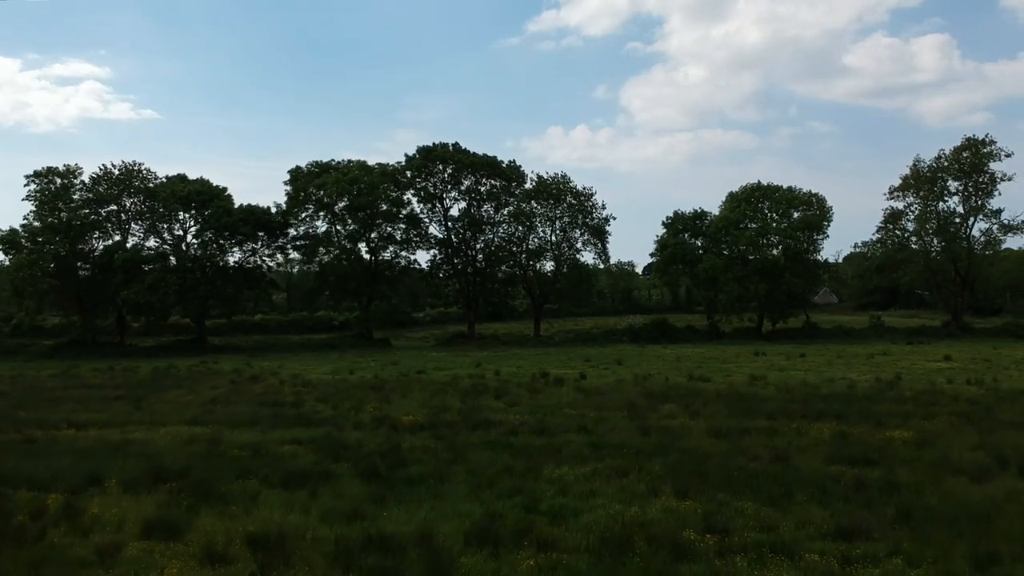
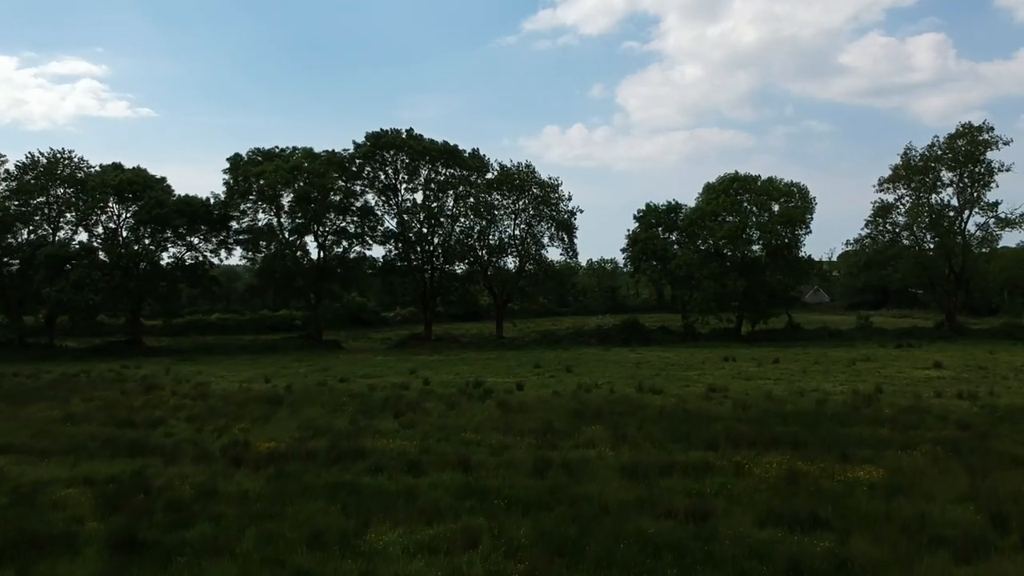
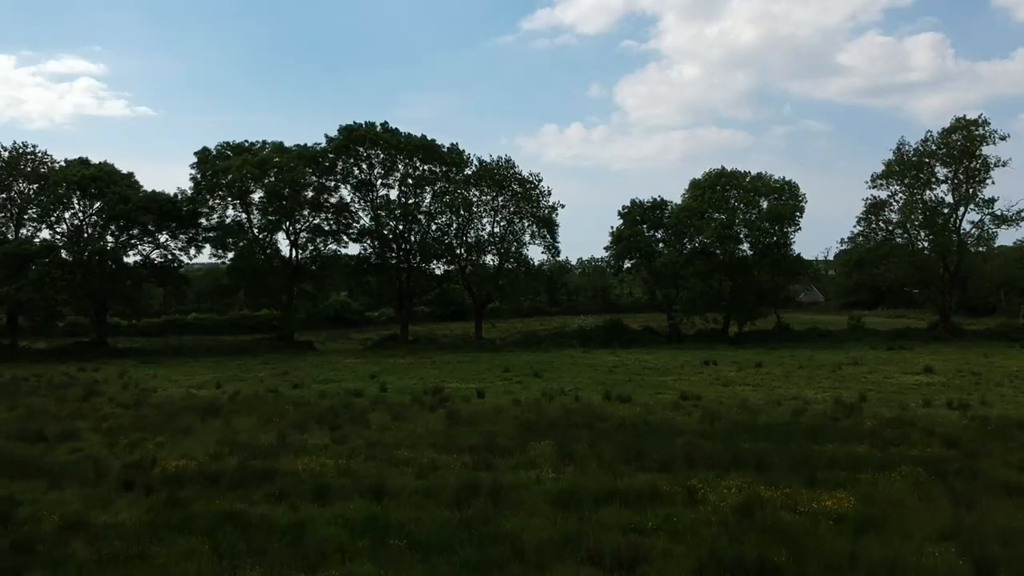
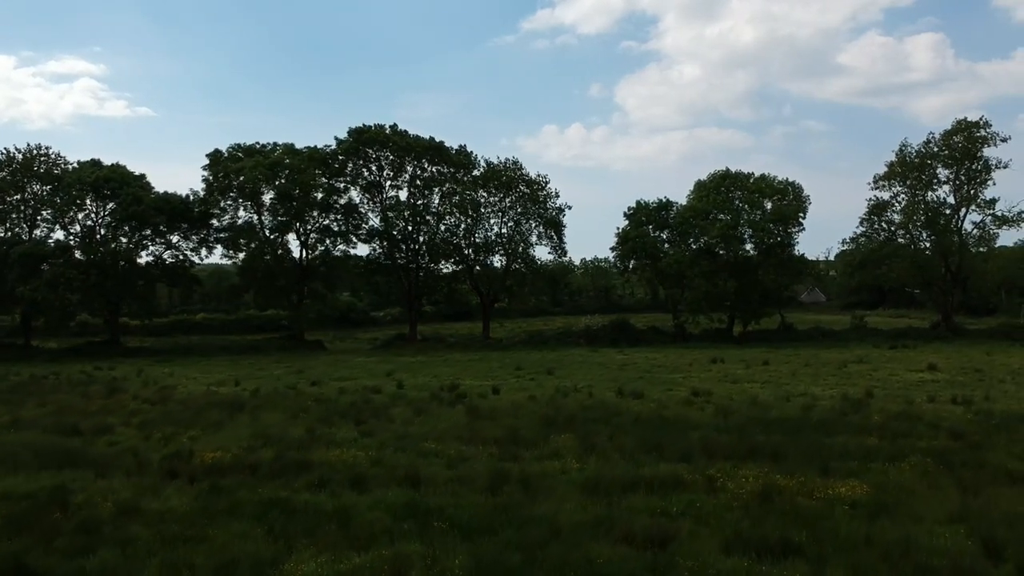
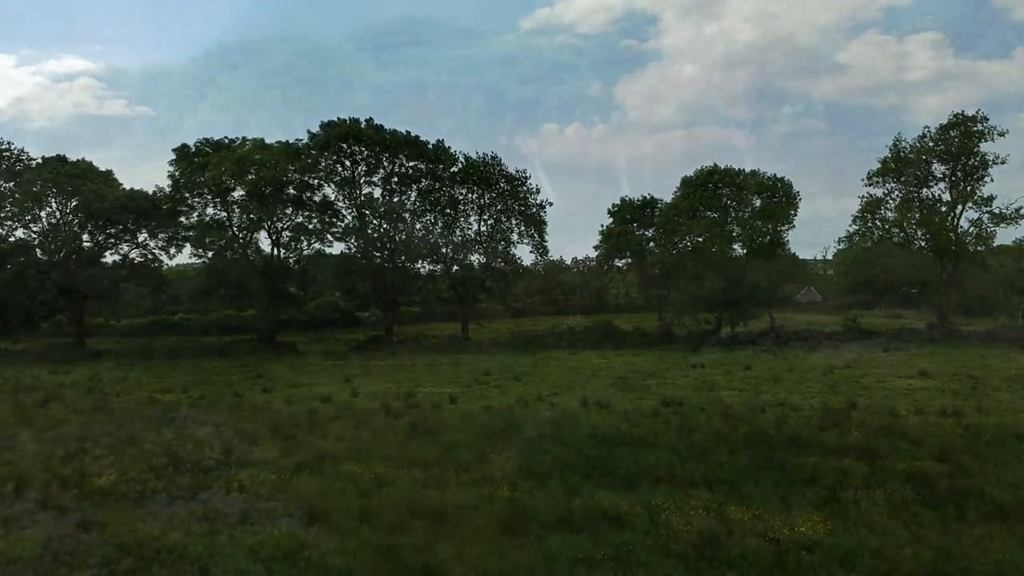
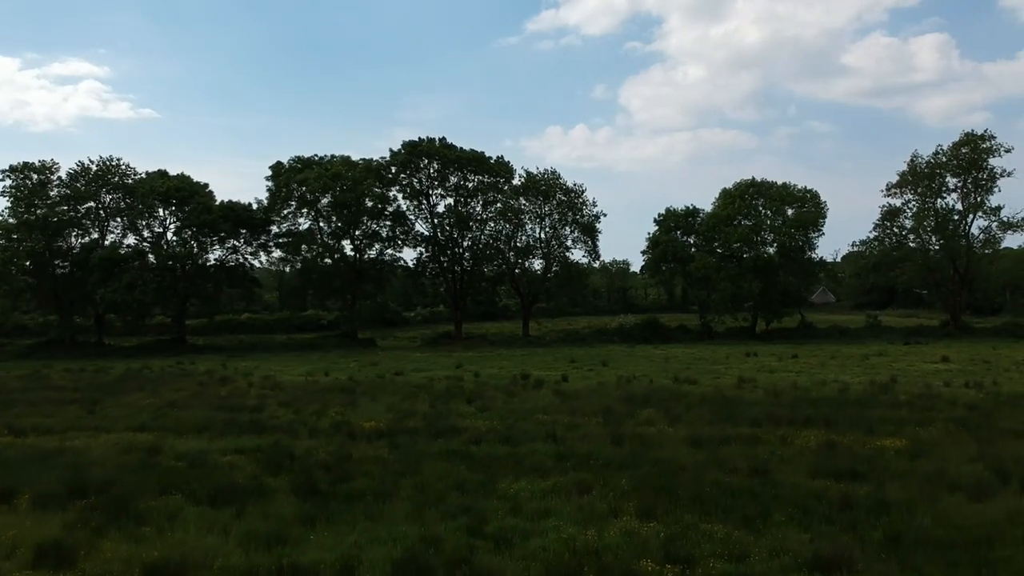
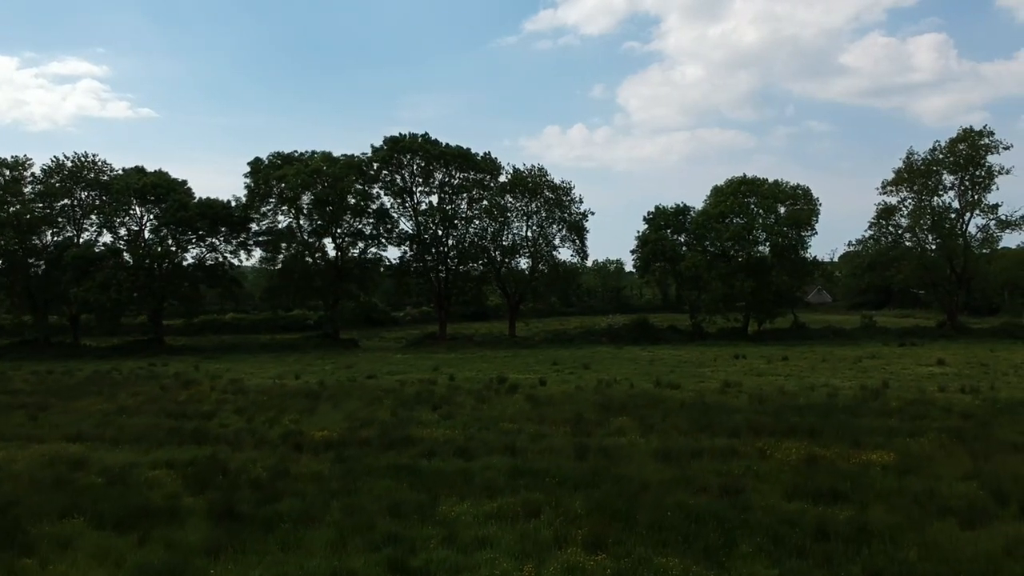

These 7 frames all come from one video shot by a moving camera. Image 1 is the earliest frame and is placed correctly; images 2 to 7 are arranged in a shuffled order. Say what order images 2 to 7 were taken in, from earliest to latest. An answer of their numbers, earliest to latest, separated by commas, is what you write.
6, 7, 2, 4, 3, 5
